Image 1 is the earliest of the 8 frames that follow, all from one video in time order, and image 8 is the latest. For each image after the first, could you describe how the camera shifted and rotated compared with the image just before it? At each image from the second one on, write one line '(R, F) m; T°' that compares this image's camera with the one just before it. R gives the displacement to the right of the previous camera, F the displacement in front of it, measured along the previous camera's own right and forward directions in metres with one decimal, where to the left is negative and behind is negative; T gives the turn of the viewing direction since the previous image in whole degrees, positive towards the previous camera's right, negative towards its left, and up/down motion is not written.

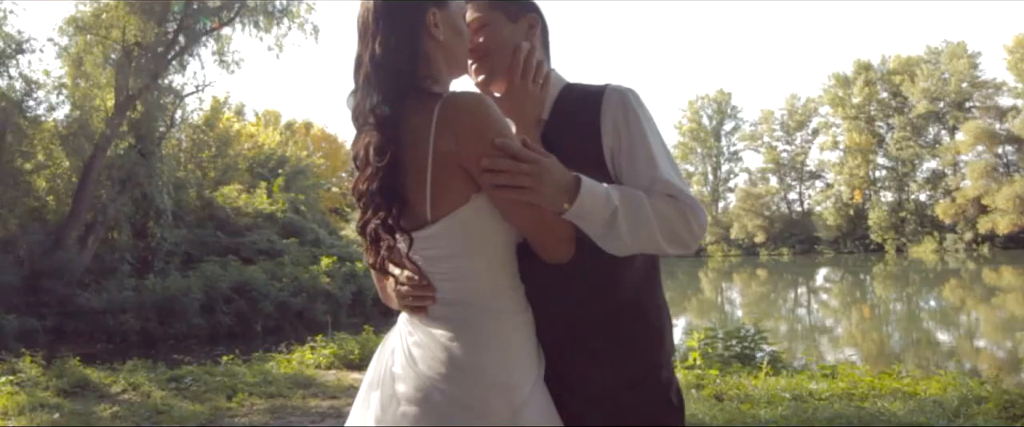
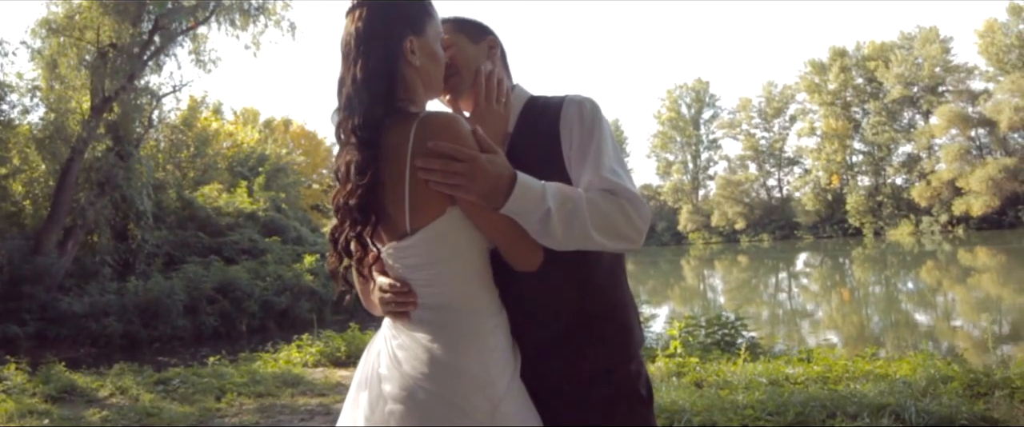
(0.0, -0.1) m; +1°
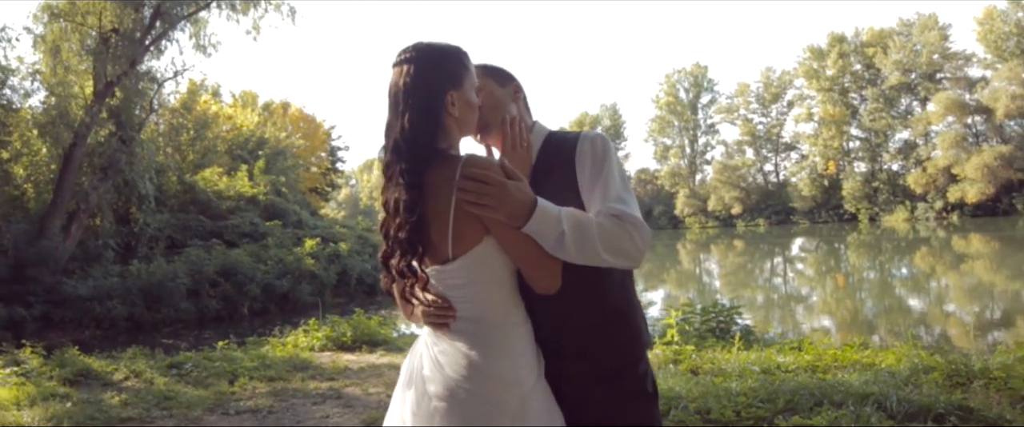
(-0.1, -0.2) m; 0°
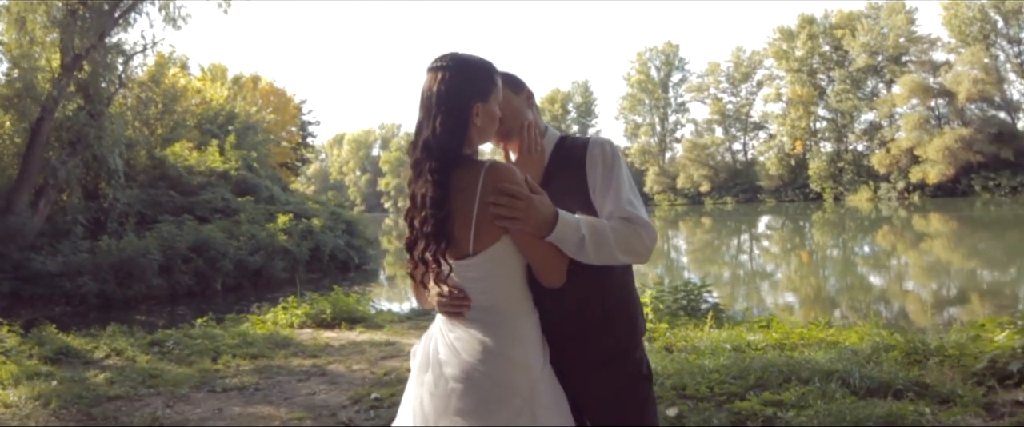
(-0.1, -0.1) m; +2°
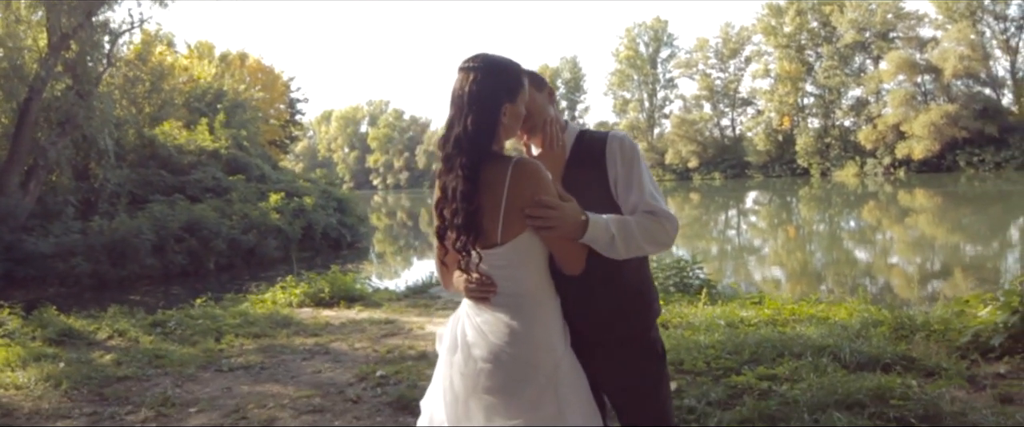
(-0.1, -0.1) m; +1°
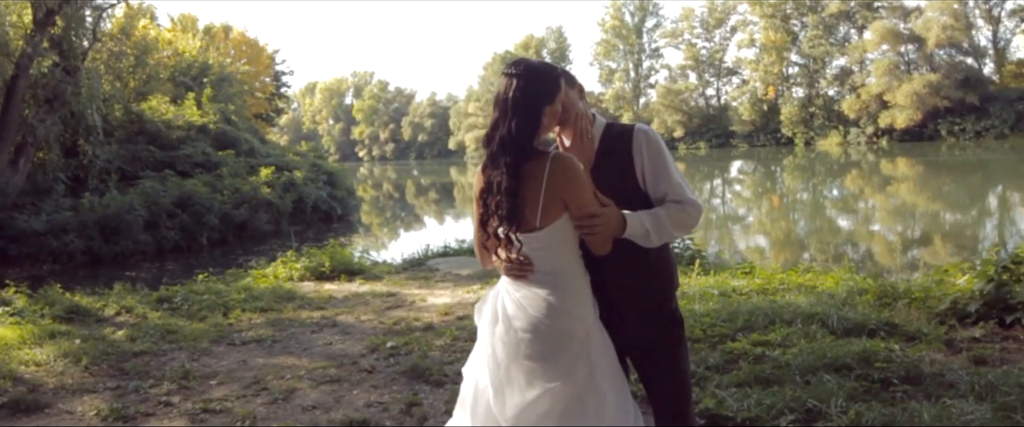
(-0.1, -0.2) m; +1°
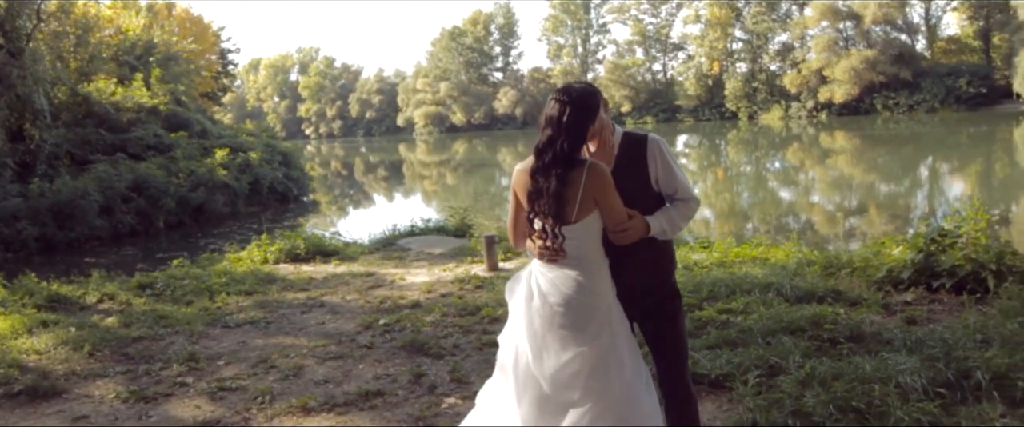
(-0.3, -0.4) m; +4°
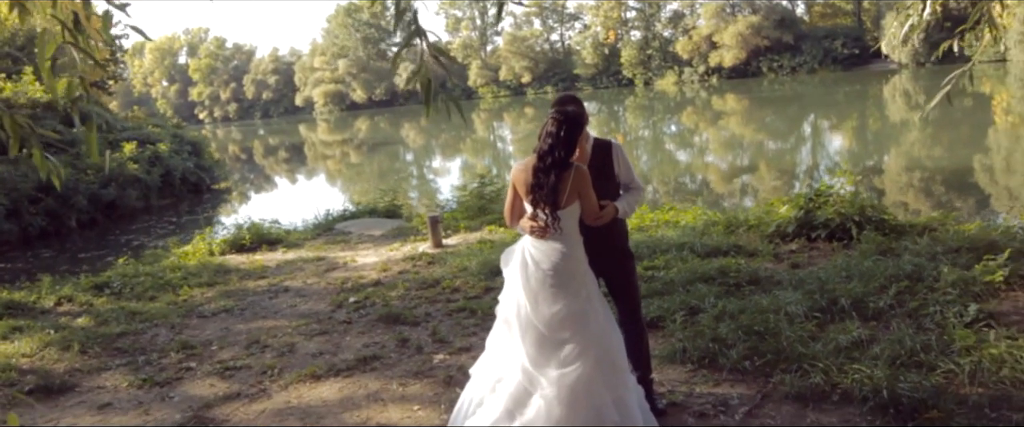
(-0.4, -0.8) m; +7°
